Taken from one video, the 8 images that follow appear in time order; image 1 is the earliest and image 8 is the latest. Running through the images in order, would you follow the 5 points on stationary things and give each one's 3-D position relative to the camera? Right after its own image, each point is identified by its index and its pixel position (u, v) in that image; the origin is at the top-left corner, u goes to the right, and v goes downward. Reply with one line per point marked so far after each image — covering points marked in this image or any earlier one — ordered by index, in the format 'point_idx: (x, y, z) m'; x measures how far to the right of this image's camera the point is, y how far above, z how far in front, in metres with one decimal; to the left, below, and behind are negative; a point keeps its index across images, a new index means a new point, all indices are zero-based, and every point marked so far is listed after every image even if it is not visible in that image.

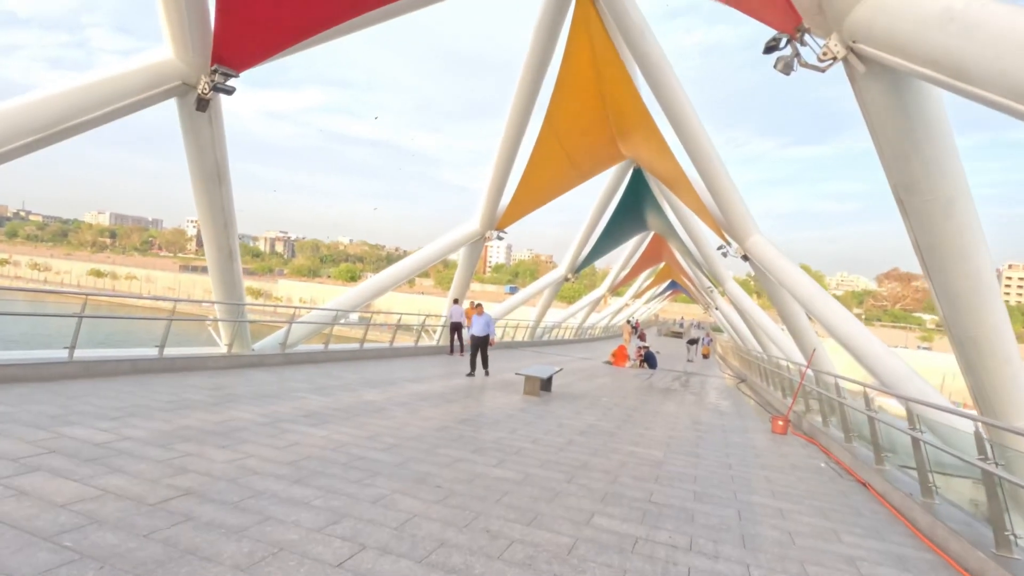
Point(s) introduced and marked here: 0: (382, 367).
0: (-2.0, -1.3, +9.6) m
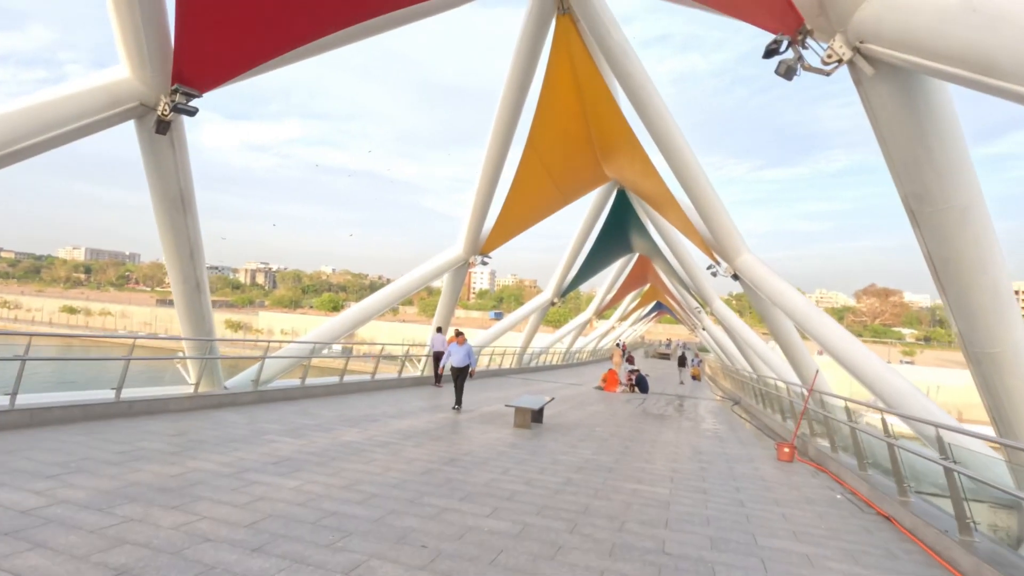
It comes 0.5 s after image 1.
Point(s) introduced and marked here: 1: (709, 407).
0: (-2.2, -1.7, +9.1) m
1: (+5.1, -3.1, +15.7) m
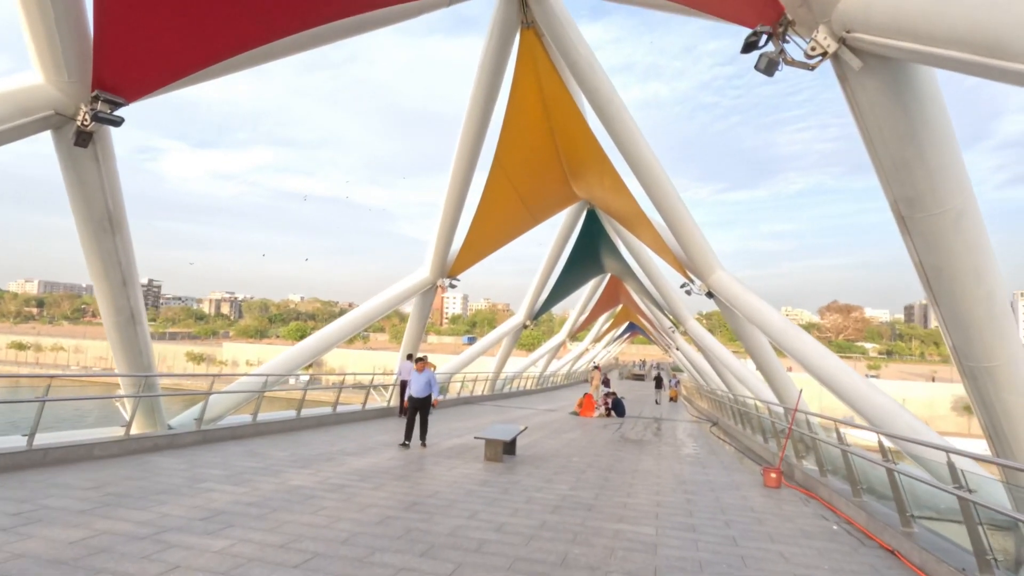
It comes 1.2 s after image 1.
0: (-2.6, -2.1, +8.4) m
1: (+4.4, -3.5, +15.3) m
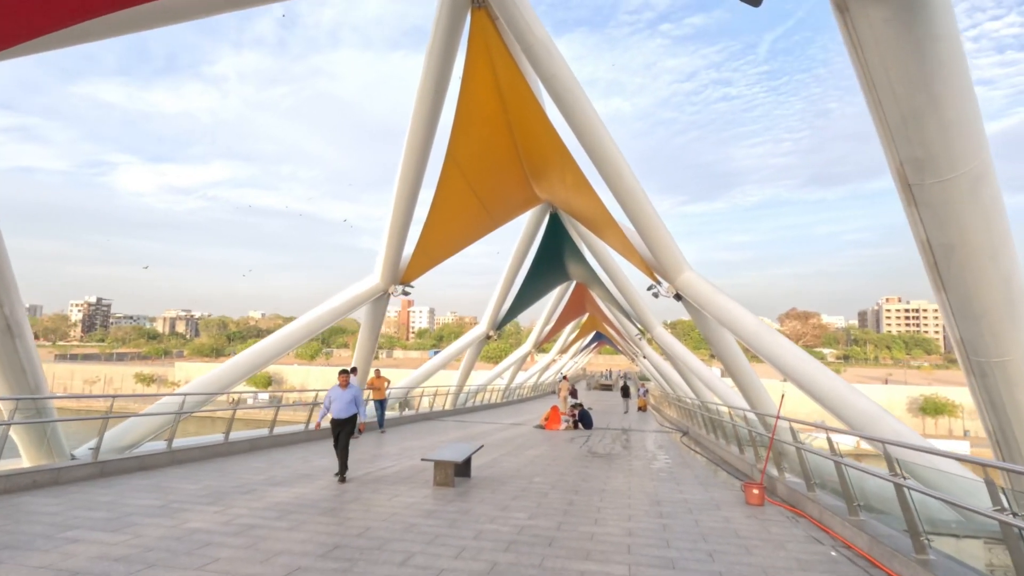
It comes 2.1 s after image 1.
0: (-3.2, -2.2, +7.4) m
1: (+3.5, -3.6, +14.6) m
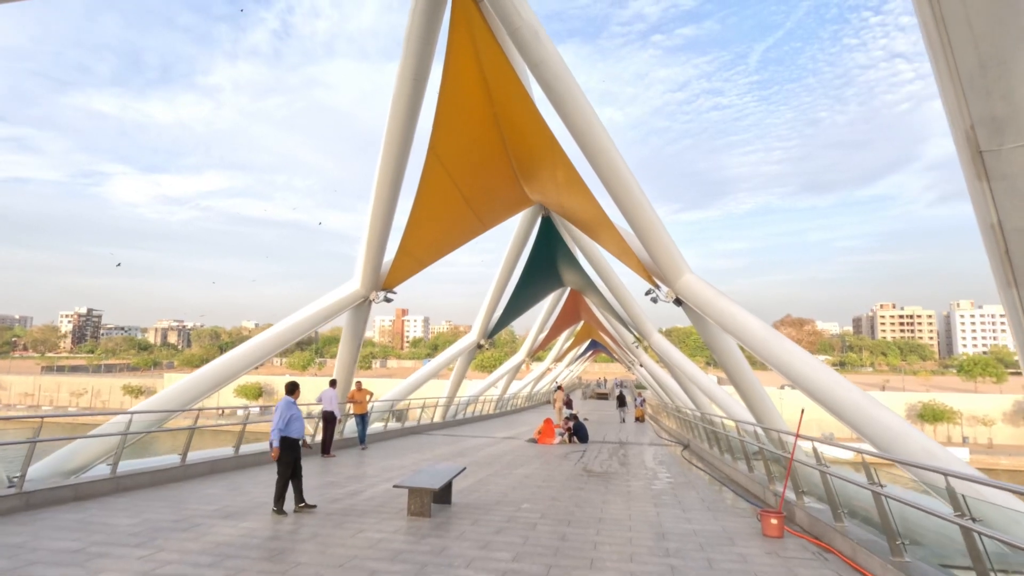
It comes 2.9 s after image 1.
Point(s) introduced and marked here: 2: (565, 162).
0: (-3.3, -2.2, +6.5) m
1: (+3.3, -3.8, +13.9) m
2: (+0.9, +2.1, +10.0) m
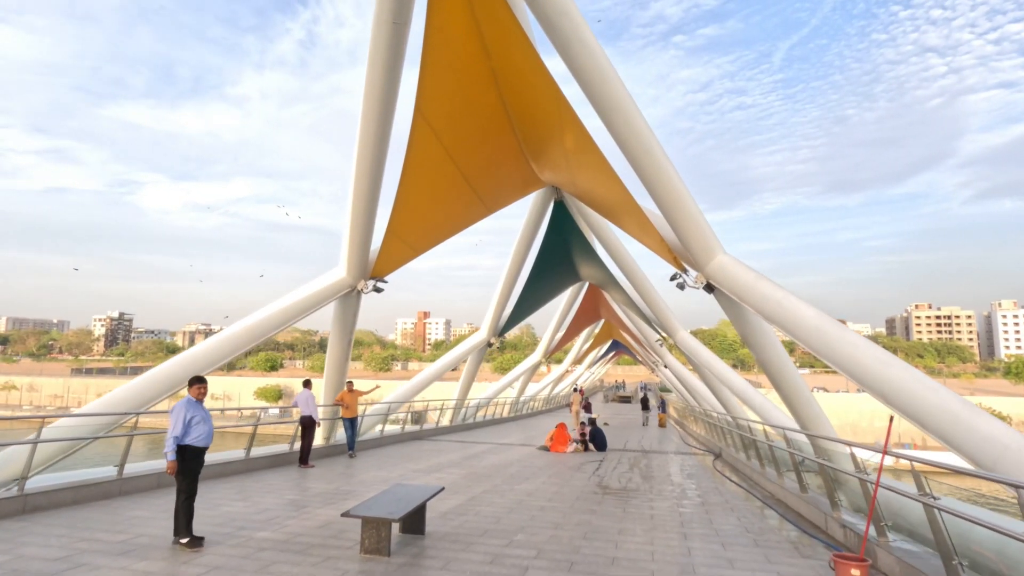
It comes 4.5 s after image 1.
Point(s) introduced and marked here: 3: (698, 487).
0: (-3.4, -2.0, +5.3) m
1: (+3.5, -3.5, +12.3) m
2: (+0.9, +2.3, +8.6) m
3: (+2.9, -3.1, +9.6) m
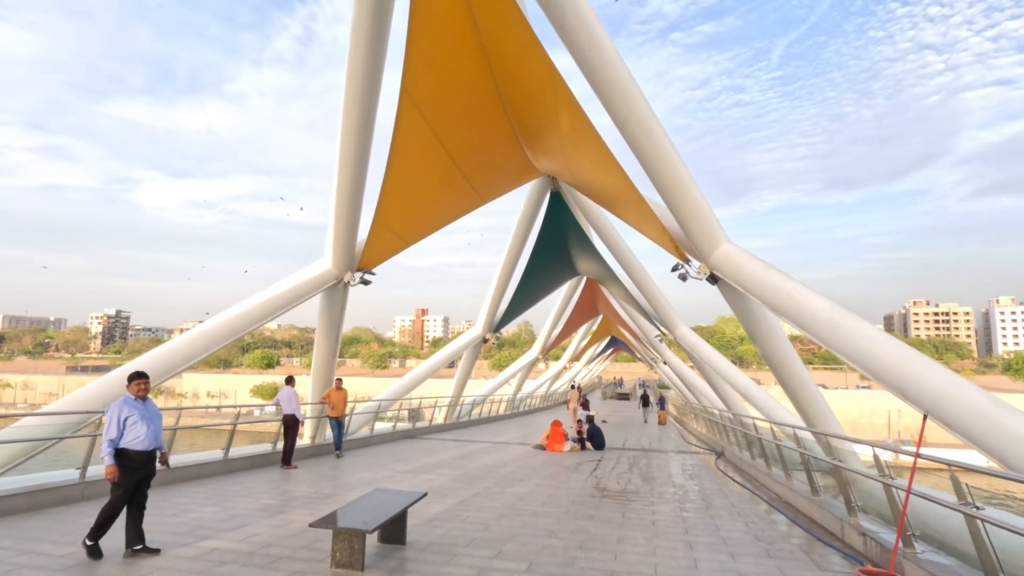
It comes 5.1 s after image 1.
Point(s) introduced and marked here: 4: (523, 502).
0: (-3.5, -1.9, +4.8) m
1: (+3.4, -3.4, +11.9) m
2: (+0.8, +2.4, +8.1) m
3: (+2.8, -3.0, +9.2) m
4: (+0.1, -2.3, +6.6) m
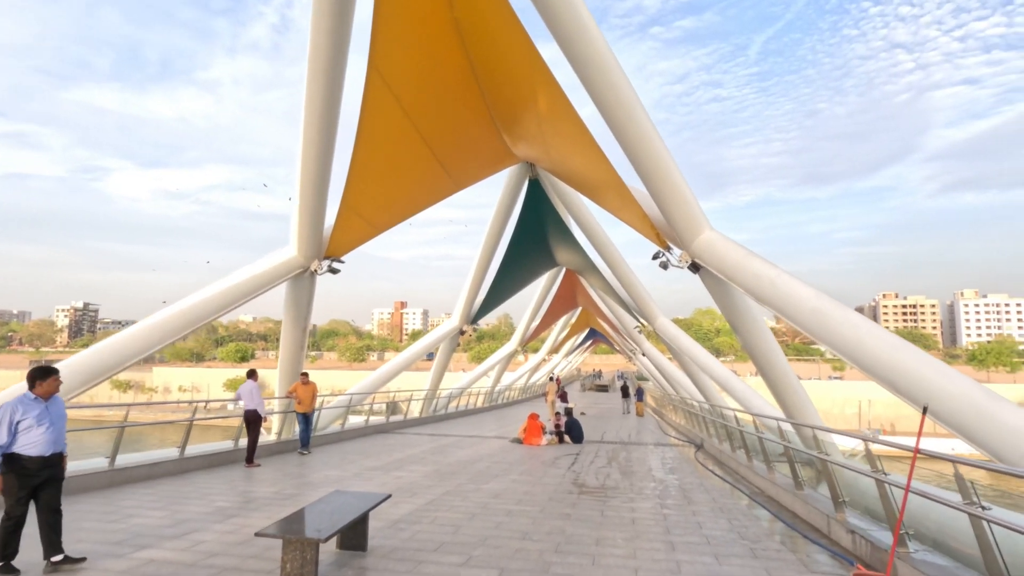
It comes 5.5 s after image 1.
0: (-3.7, -1.8, +4.4) m
1: (+2.9, -3.2, +11.7) m
2: (+0.5, +2.6, +7.8) m
3: (+2.4, -2.8, +8.9) m
4: (-0.2, -2.2, +6.3) m
